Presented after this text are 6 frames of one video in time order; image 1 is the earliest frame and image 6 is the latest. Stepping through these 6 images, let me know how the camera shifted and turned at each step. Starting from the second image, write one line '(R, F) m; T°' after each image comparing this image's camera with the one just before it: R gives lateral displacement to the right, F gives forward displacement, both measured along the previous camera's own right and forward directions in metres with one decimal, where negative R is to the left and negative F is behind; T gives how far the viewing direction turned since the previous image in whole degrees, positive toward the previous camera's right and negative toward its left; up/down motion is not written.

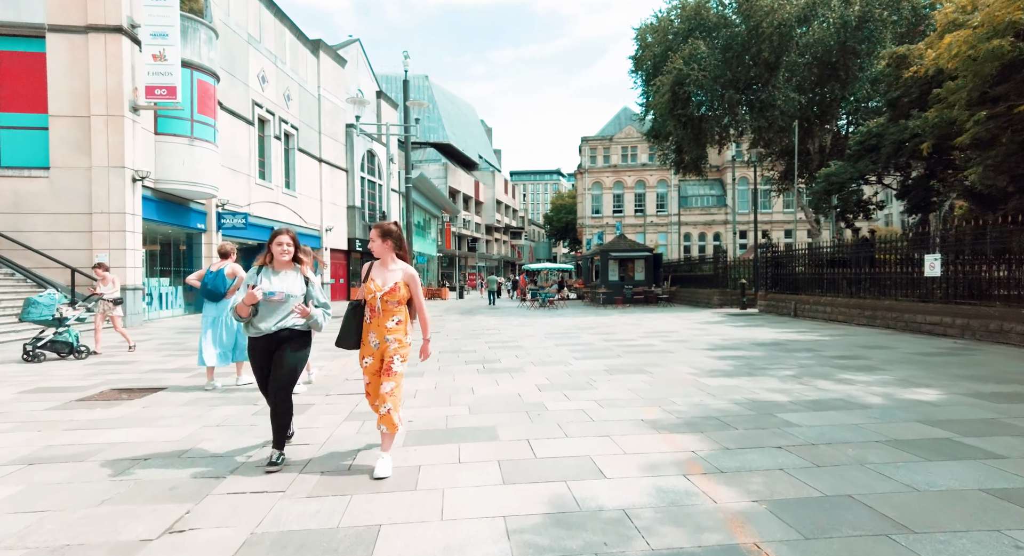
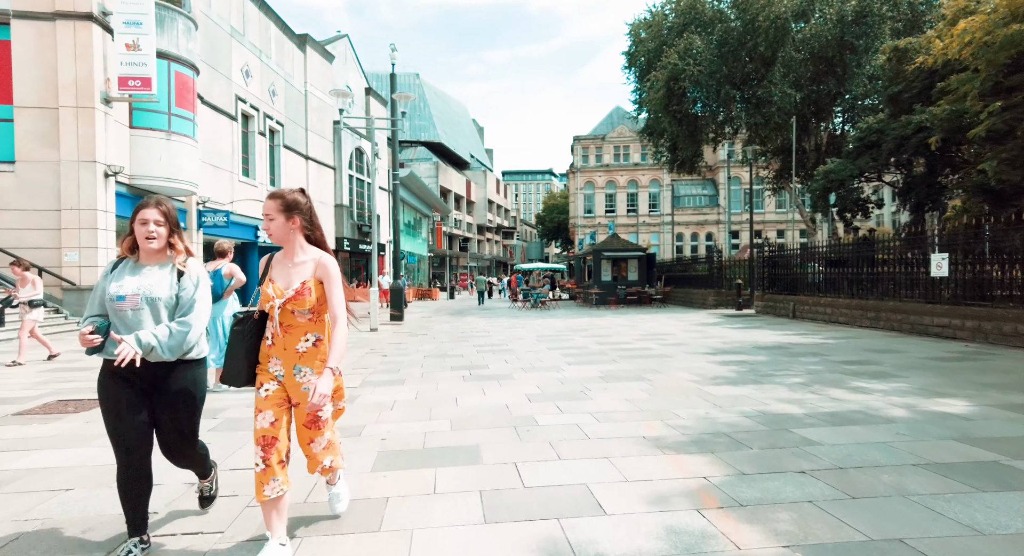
(0.0, +0.6) m; +1°
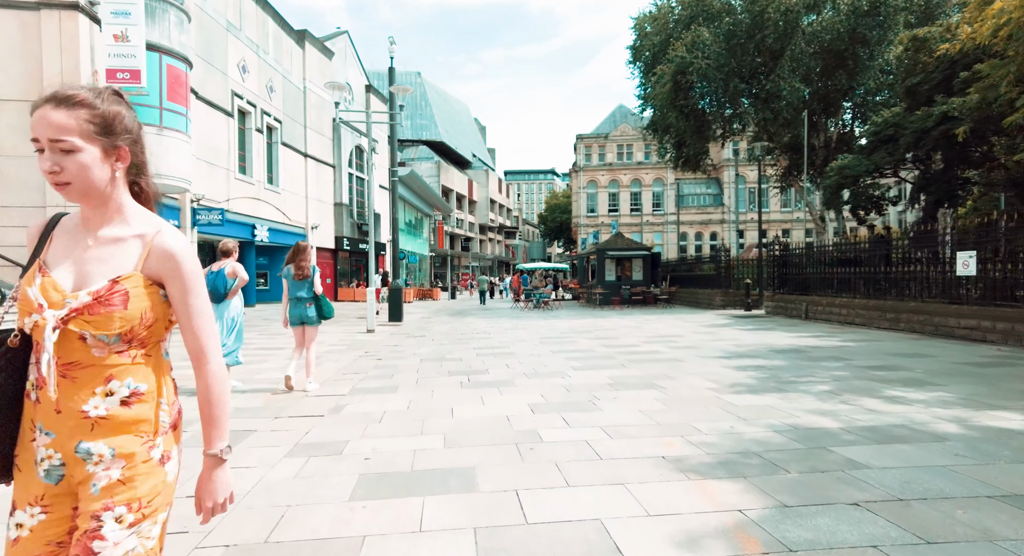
(0.0, +0.6) m; 0°
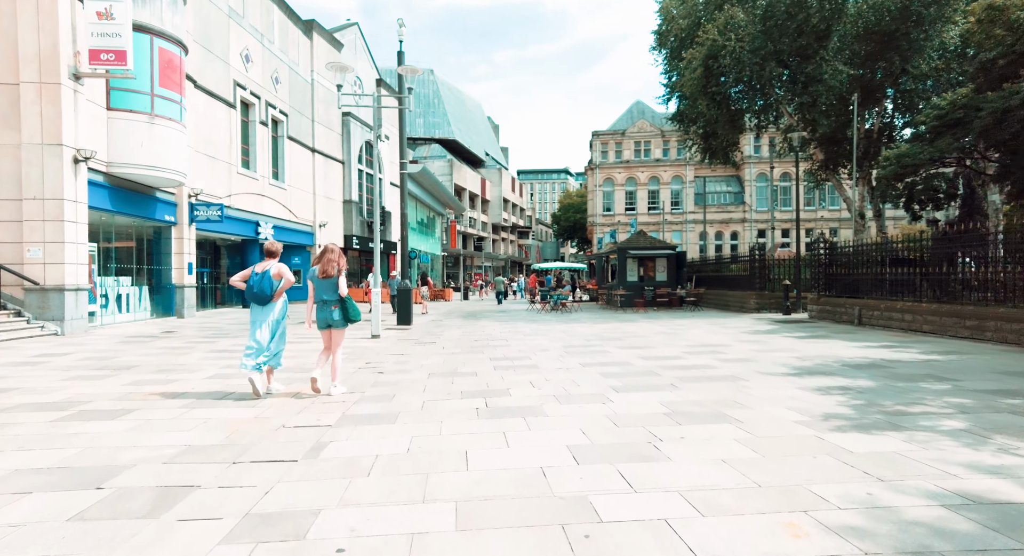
(-0.2, +1.6) m; -1°
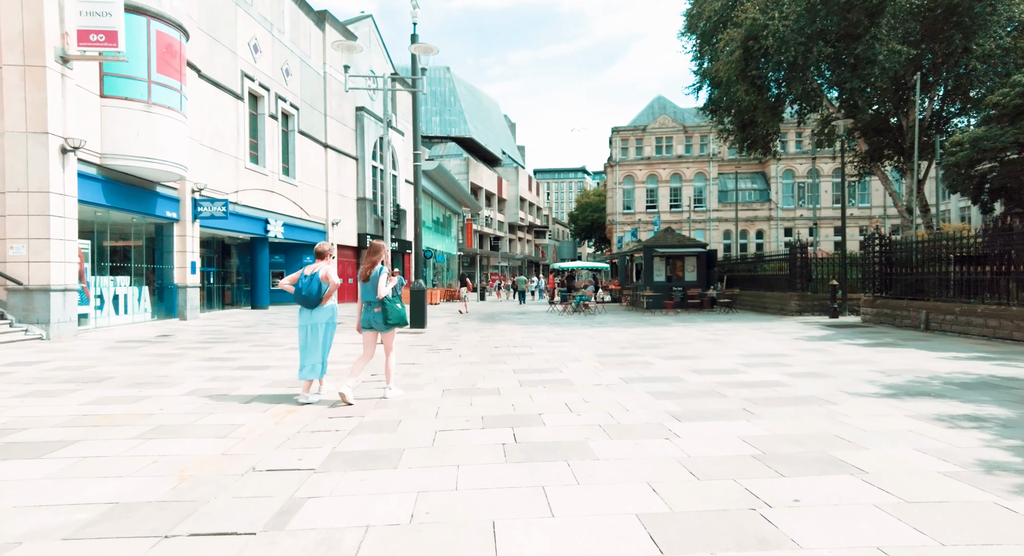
(-0.2, +1.4) m; -1°
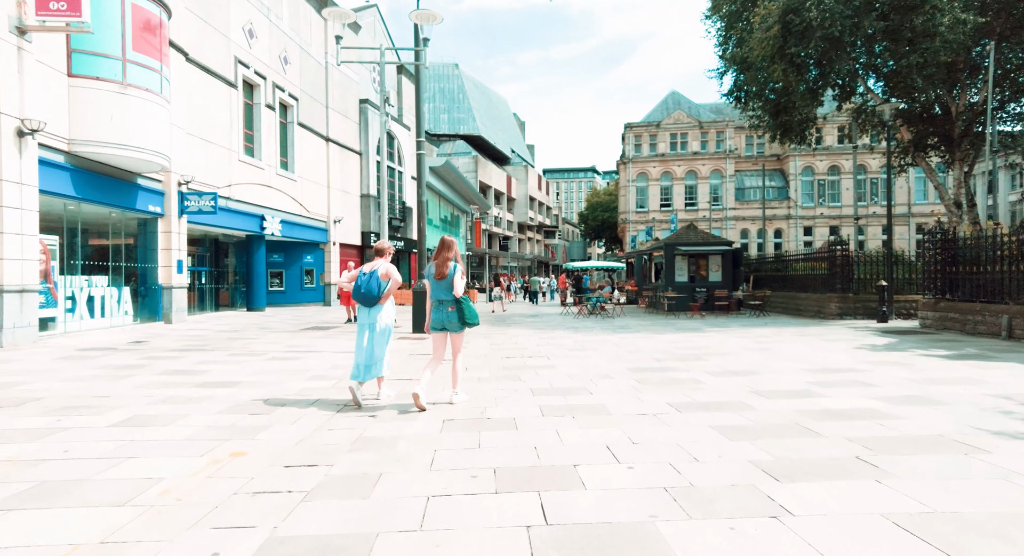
(-0.1, +1.7) m; -1°
